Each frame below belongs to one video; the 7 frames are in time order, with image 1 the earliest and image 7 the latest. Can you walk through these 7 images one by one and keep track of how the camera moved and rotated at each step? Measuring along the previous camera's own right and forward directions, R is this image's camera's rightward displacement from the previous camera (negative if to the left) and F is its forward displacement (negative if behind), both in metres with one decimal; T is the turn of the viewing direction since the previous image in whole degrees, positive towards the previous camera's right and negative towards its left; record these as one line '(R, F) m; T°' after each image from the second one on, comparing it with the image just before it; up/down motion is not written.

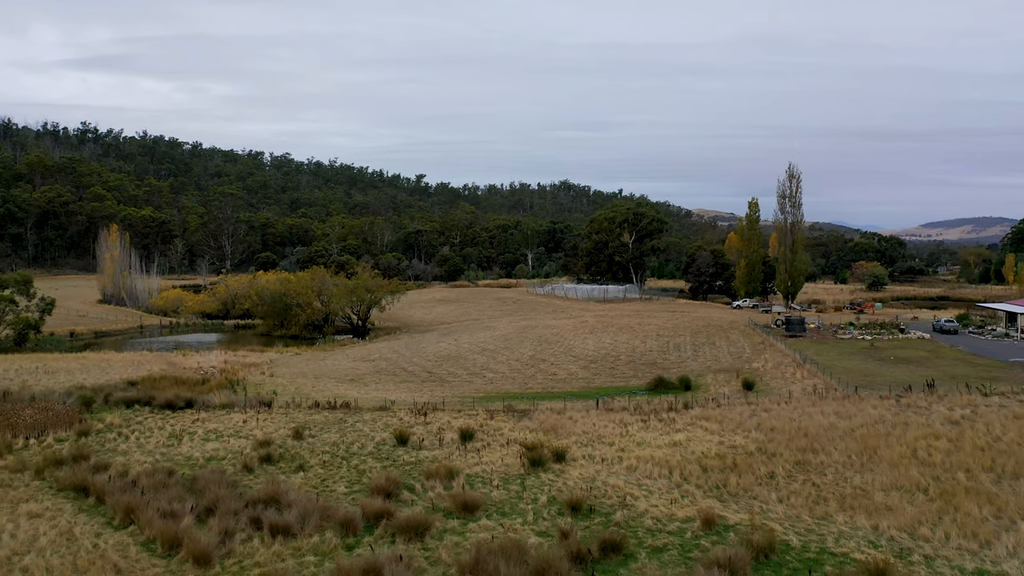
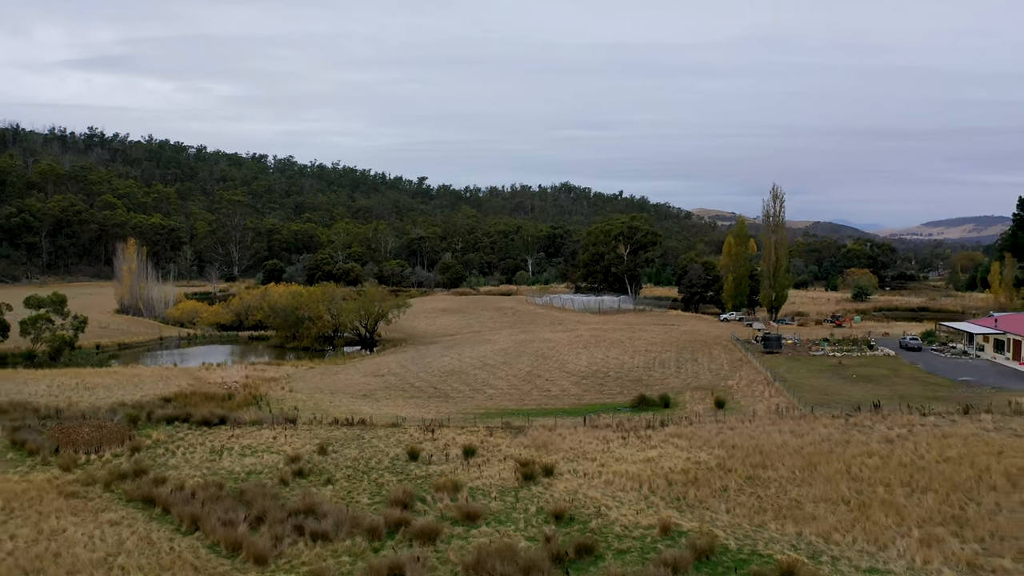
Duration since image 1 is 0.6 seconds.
(+0.1, -1.7) m; 0°
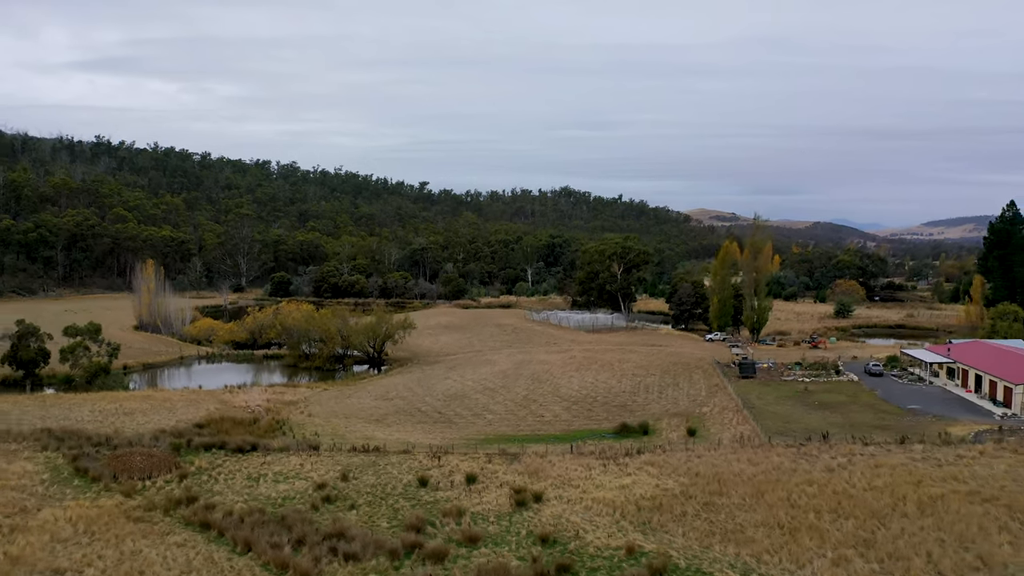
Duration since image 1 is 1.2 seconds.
(+0.1, -2.1) m; 0°
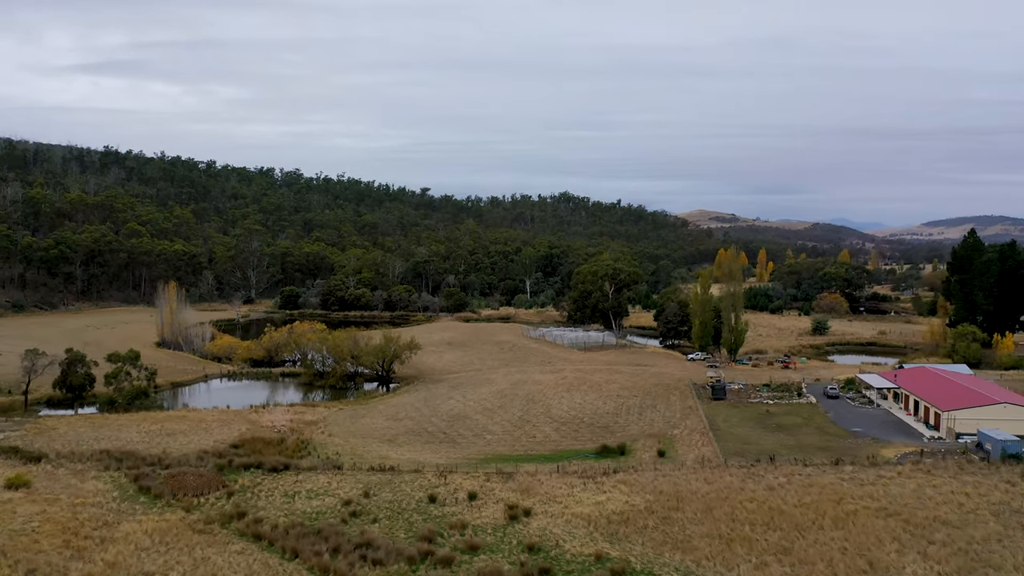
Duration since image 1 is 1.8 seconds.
(+0.1, -2.9) m; 0°
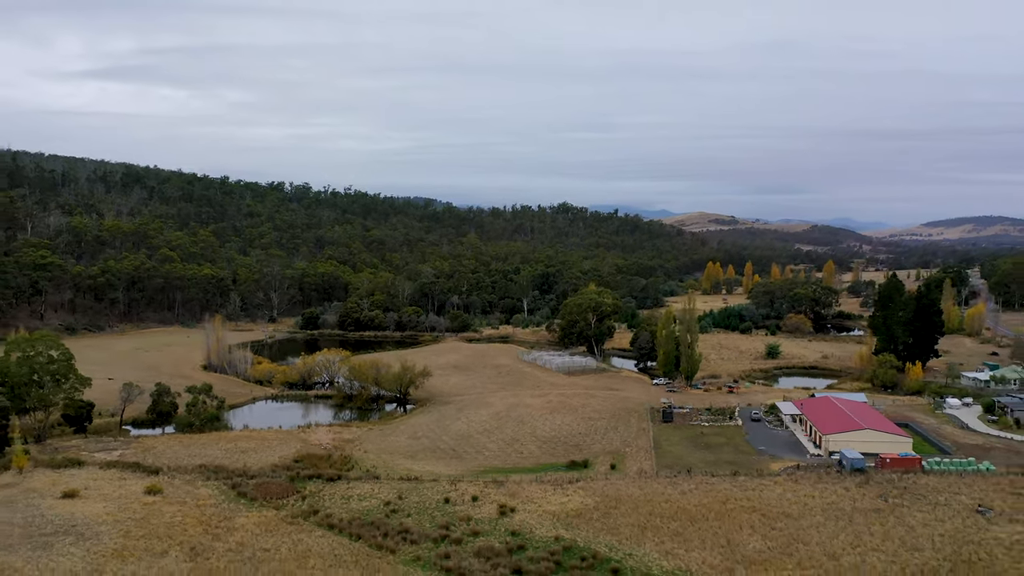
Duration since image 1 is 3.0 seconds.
(+0.3, -7.5) m; 0°
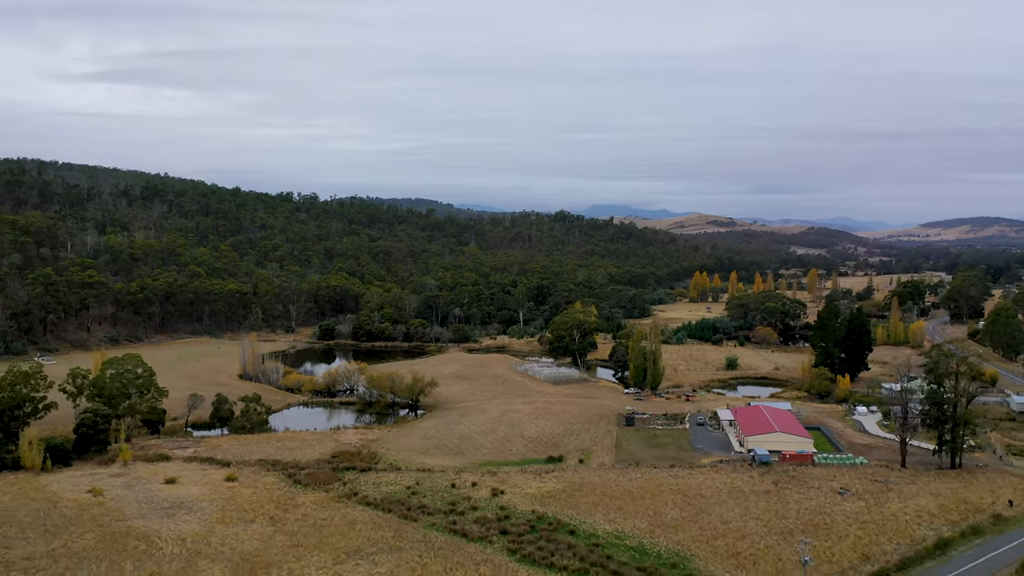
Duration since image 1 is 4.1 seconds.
(+0.4, -8.3) m; 0°
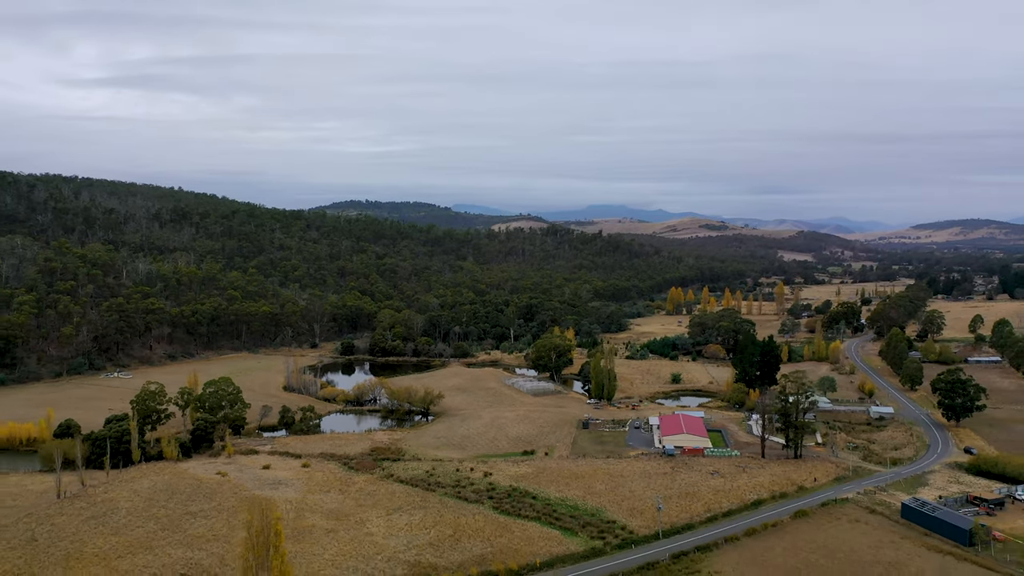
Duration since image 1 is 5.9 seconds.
(+0.6, -15.8) m; 0°
